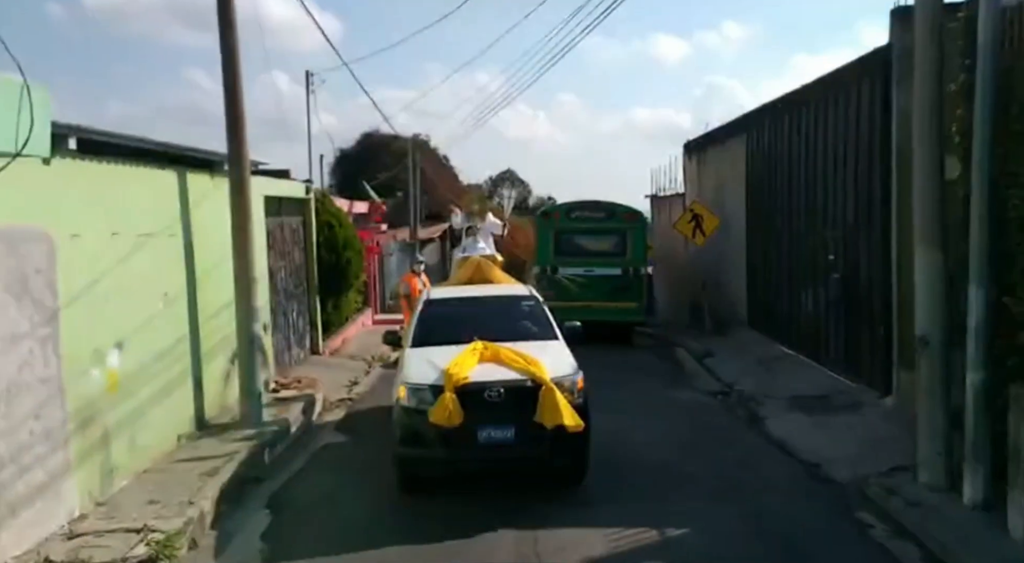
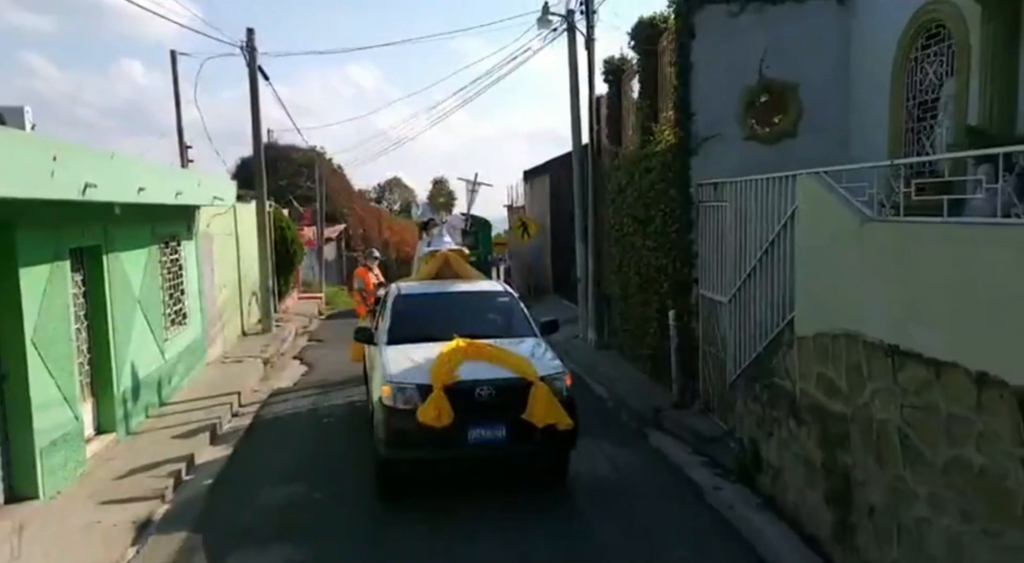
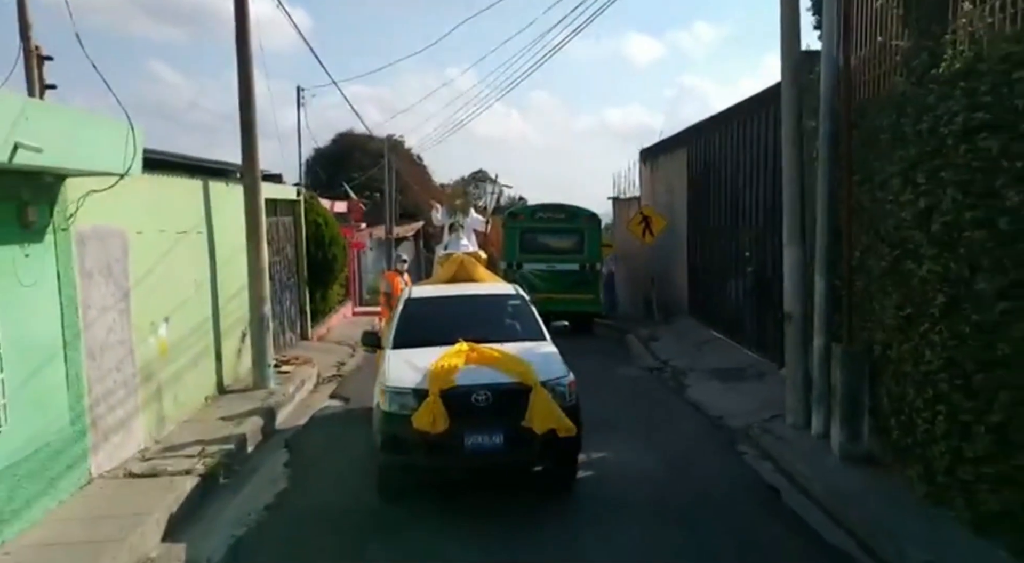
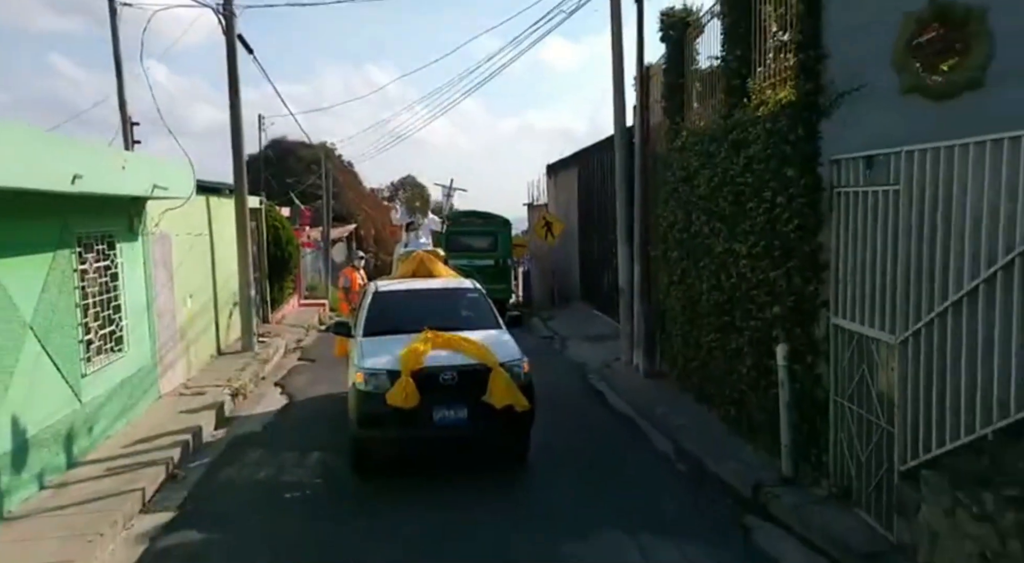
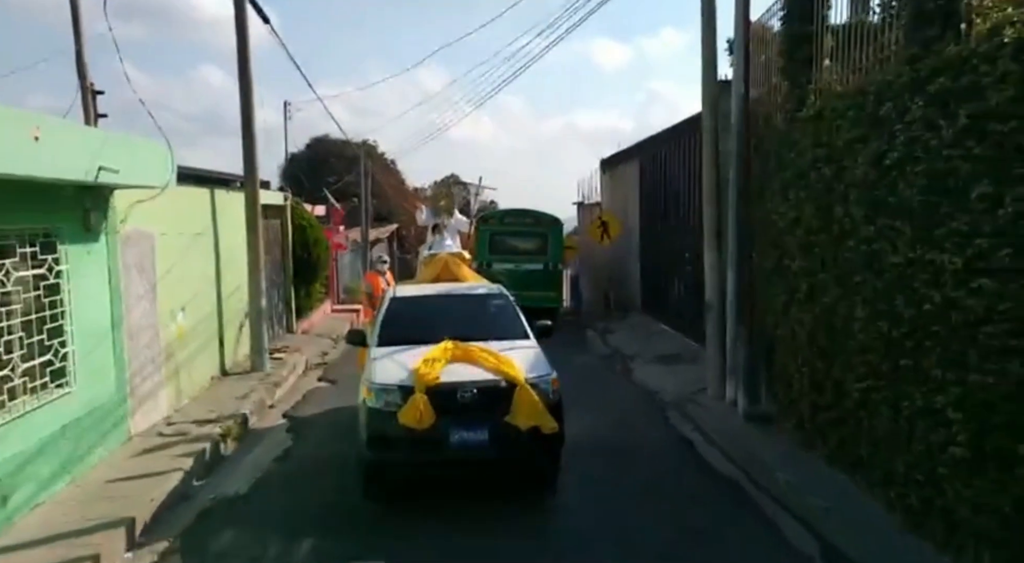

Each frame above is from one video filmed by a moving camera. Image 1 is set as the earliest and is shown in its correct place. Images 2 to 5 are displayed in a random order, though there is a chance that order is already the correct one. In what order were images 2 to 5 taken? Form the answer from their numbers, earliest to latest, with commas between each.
3, 5, 4, 2
